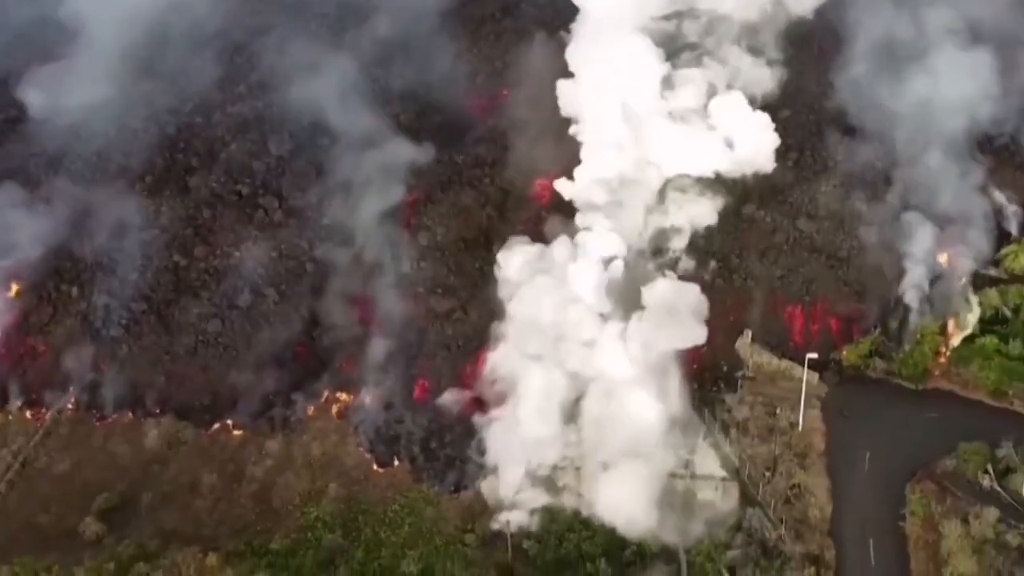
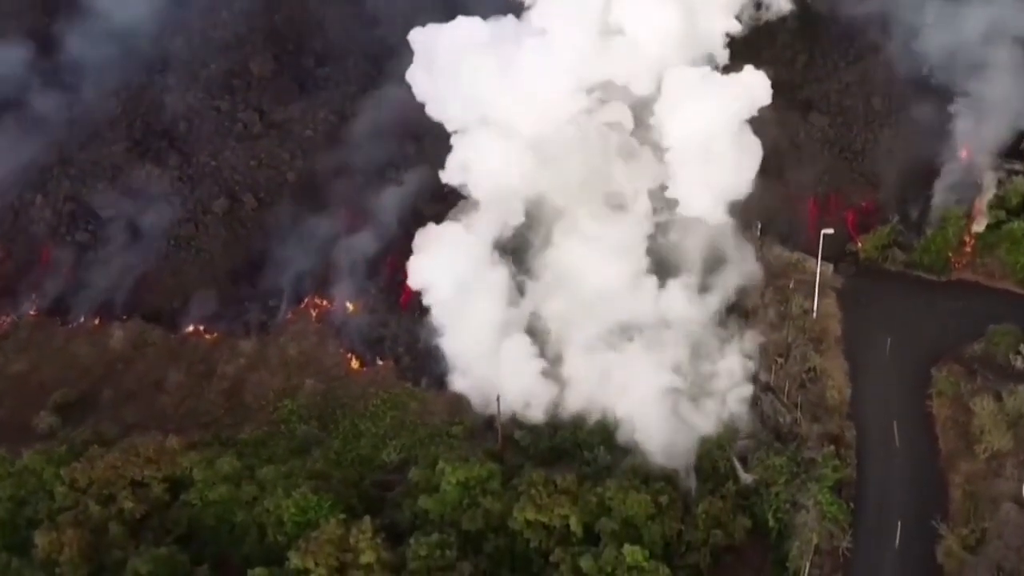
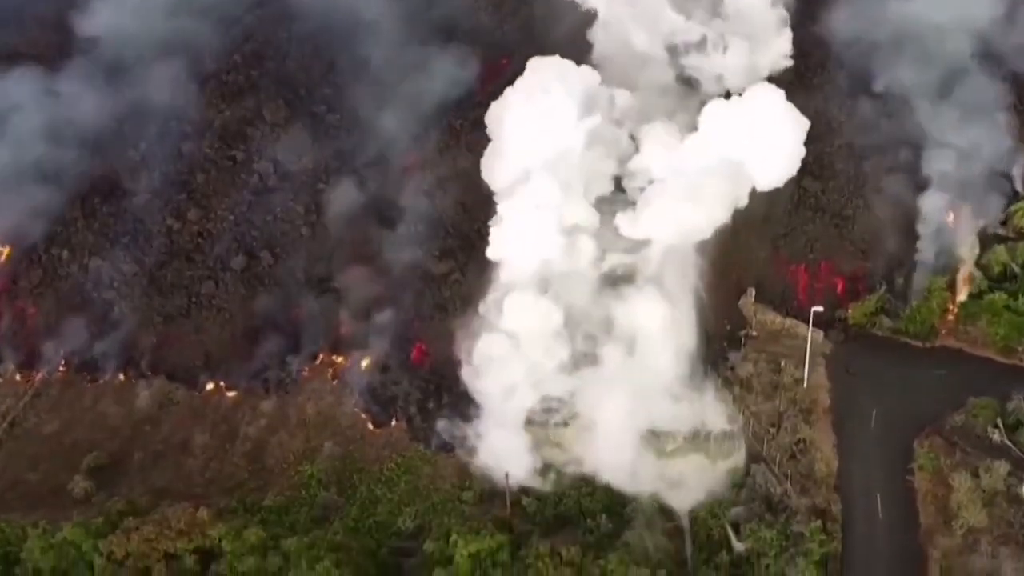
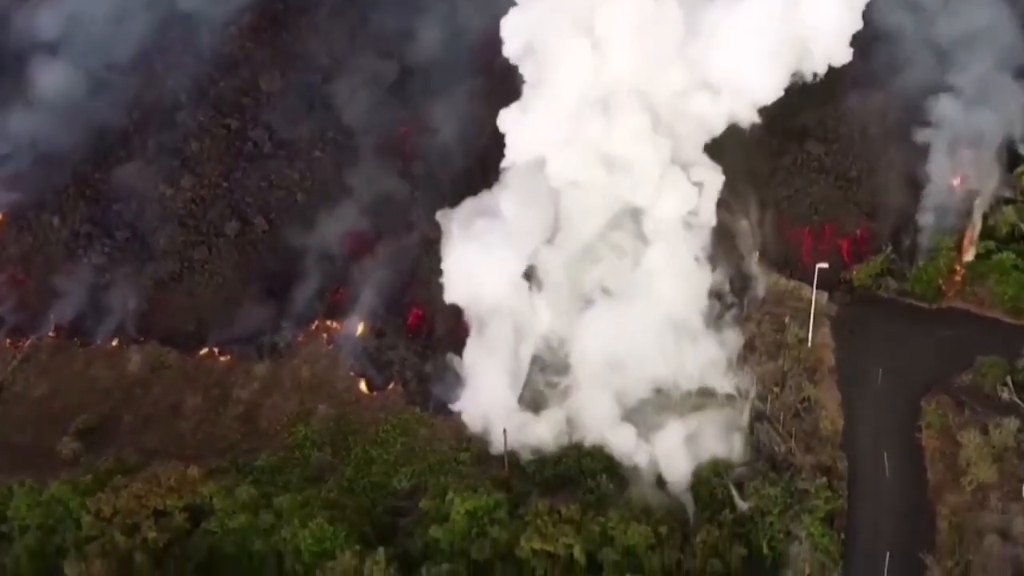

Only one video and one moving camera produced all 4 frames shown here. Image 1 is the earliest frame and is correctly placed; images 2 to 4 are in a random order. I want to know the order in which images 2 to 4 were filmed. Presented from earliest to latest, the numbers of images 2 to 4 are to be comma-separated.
3, 4, 2
